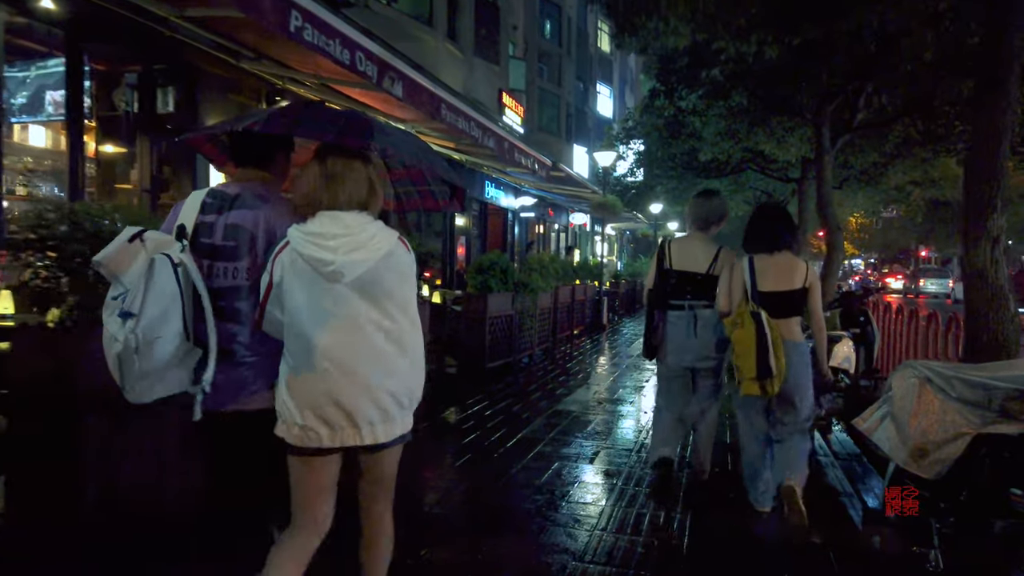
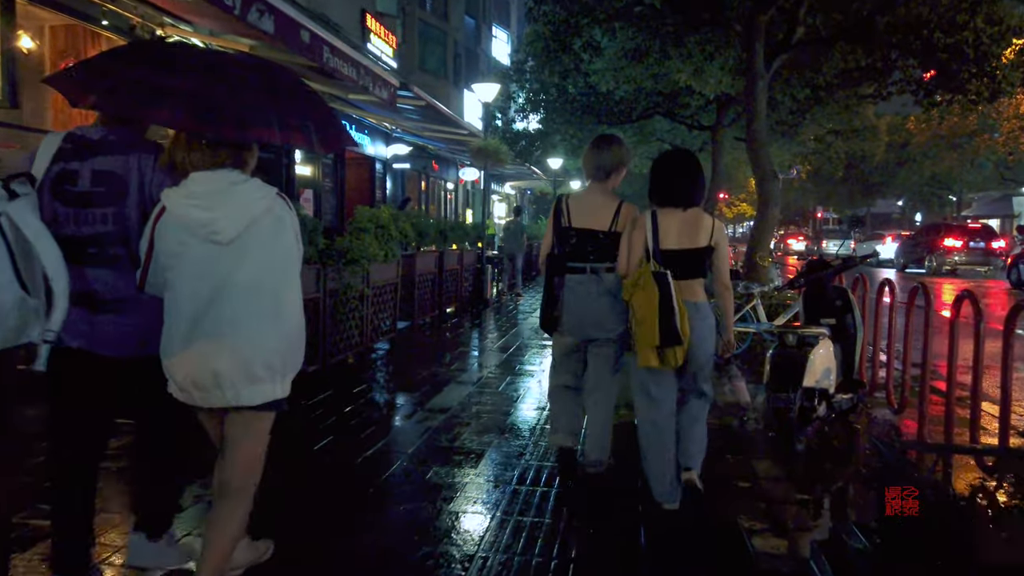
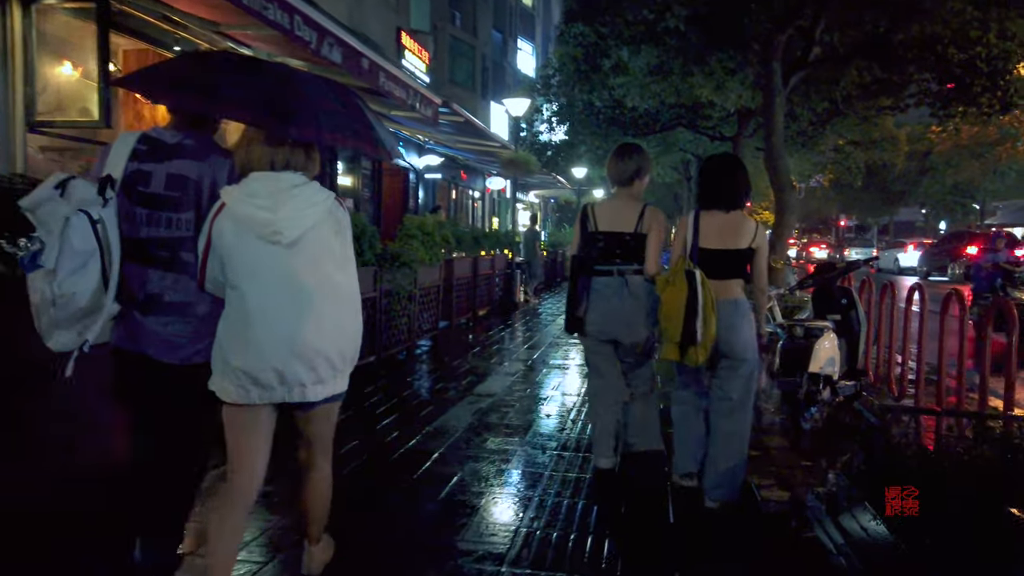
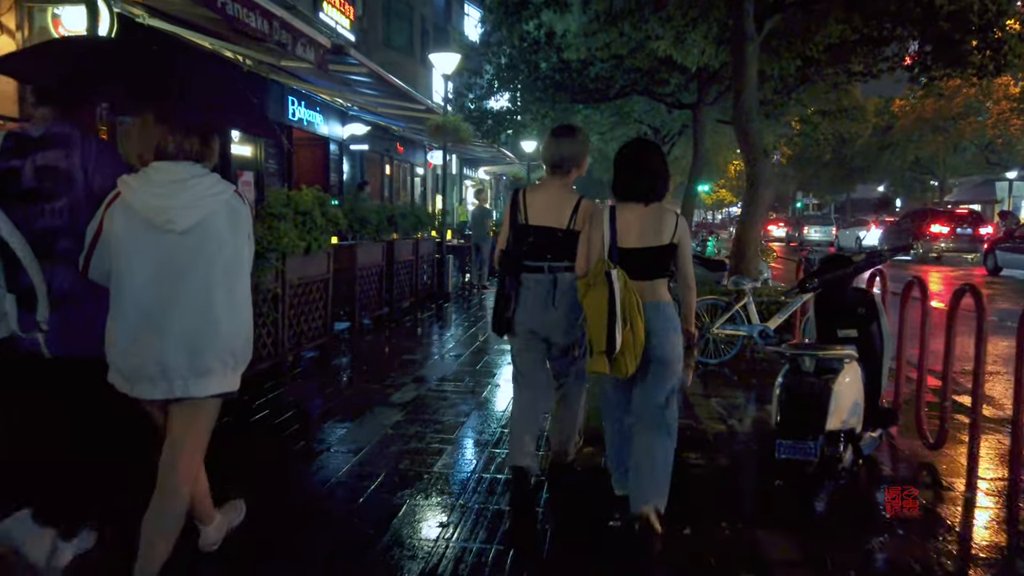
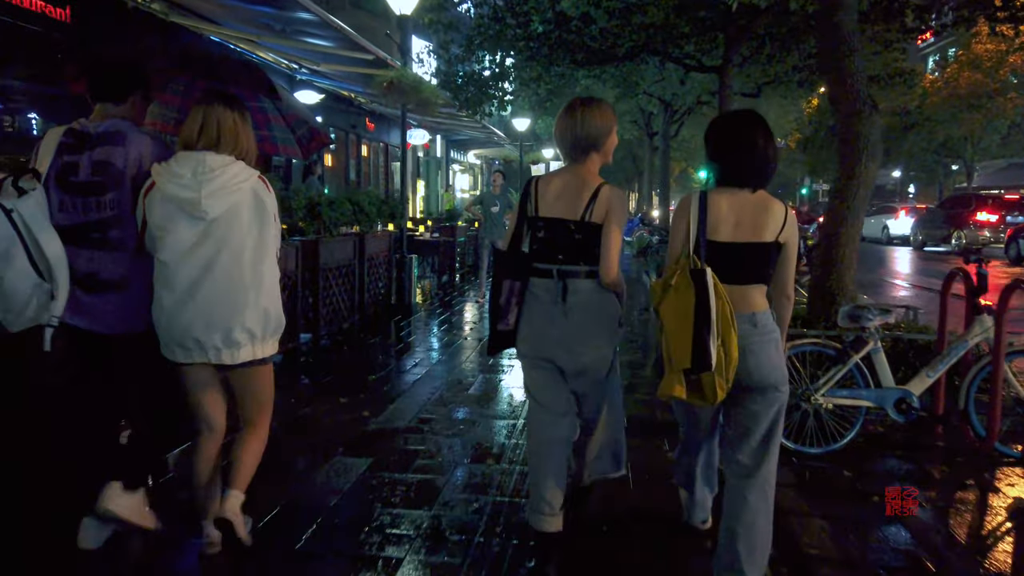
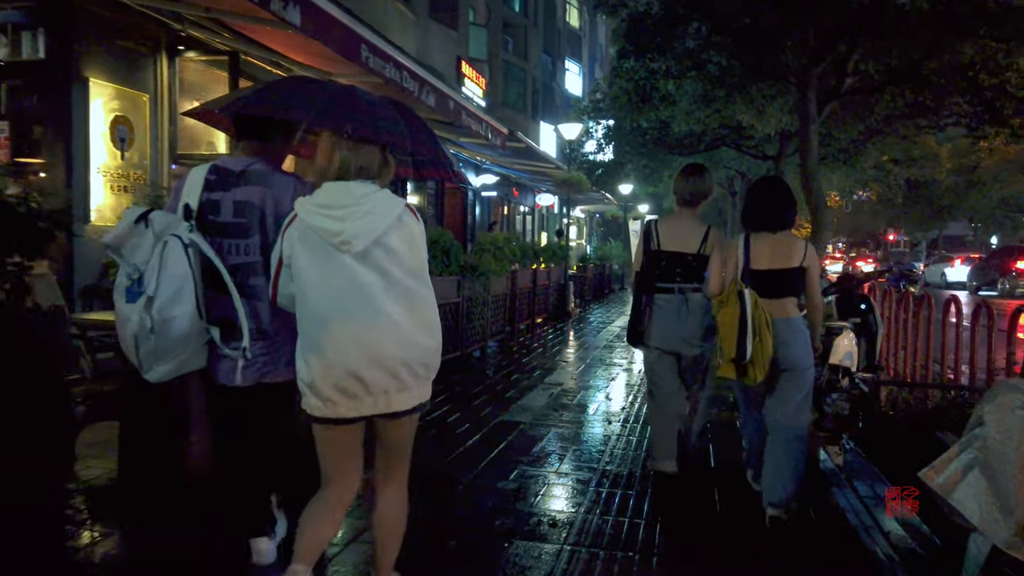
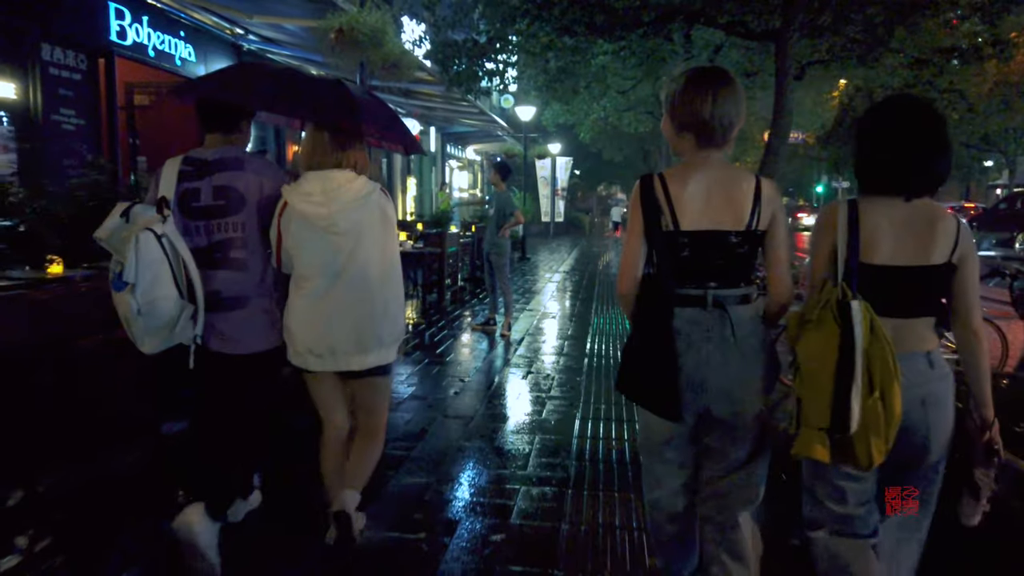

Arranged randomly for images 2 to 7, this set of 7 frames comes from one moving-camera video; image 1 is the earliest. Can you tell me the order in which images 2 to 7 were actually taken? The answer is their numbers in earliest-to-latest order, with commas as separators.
6, 3, 2, 4, 5, 7
